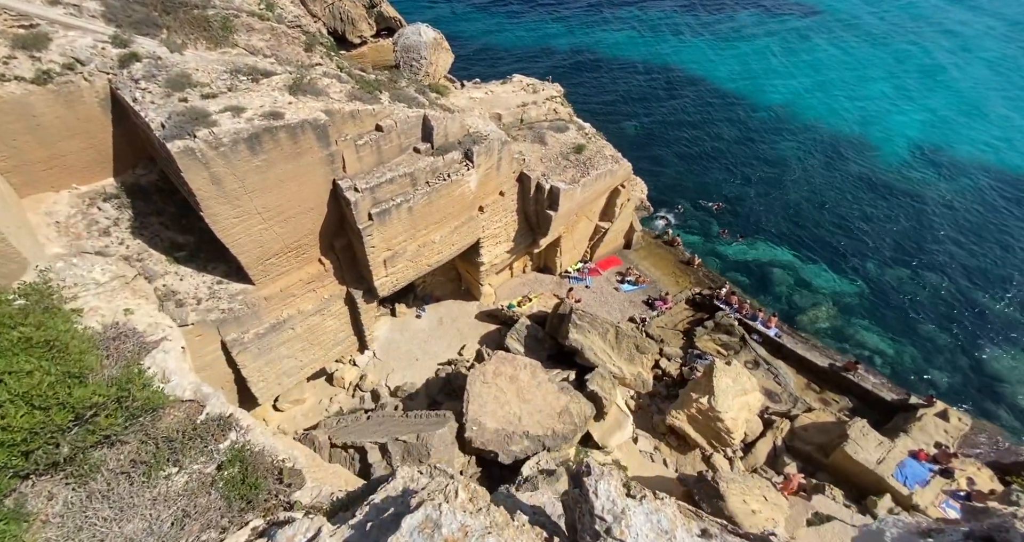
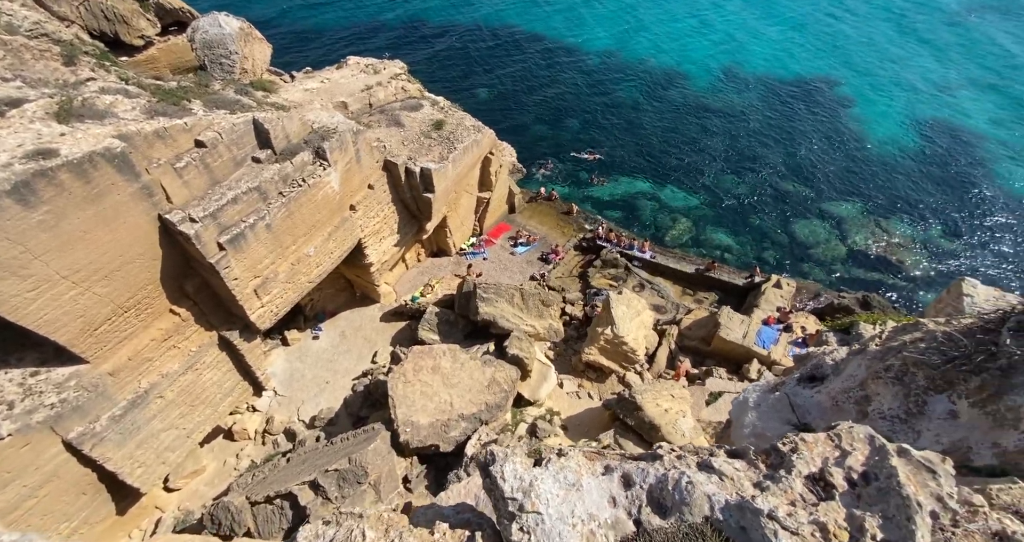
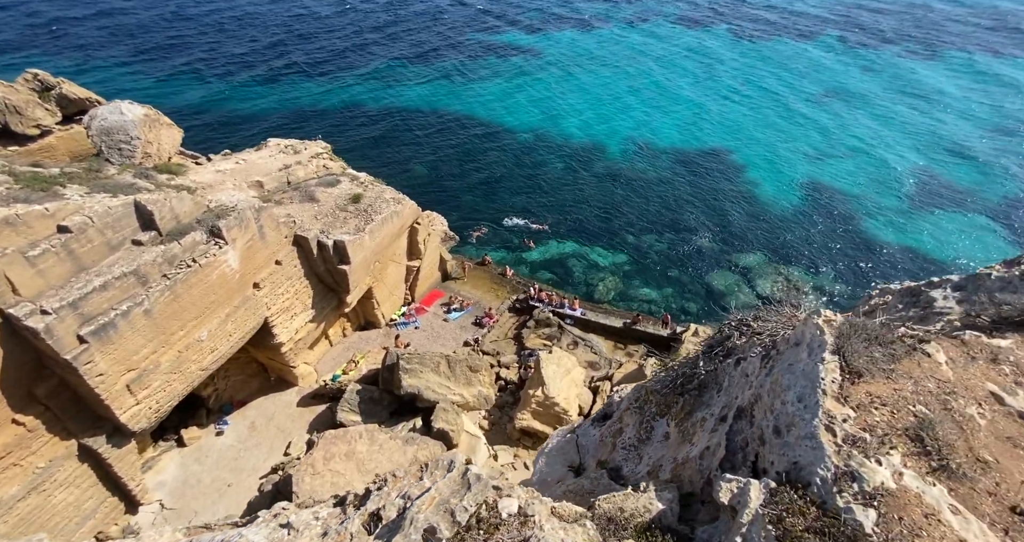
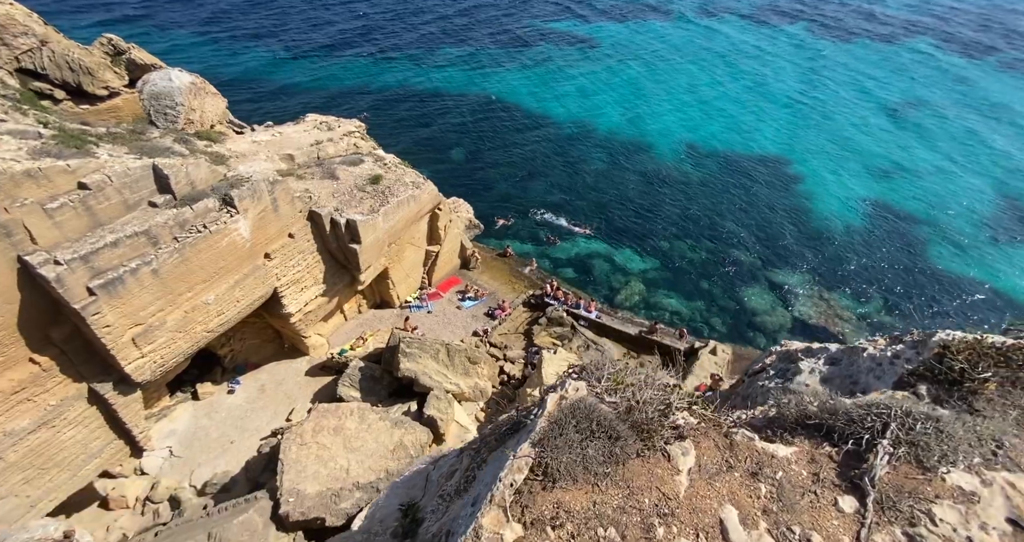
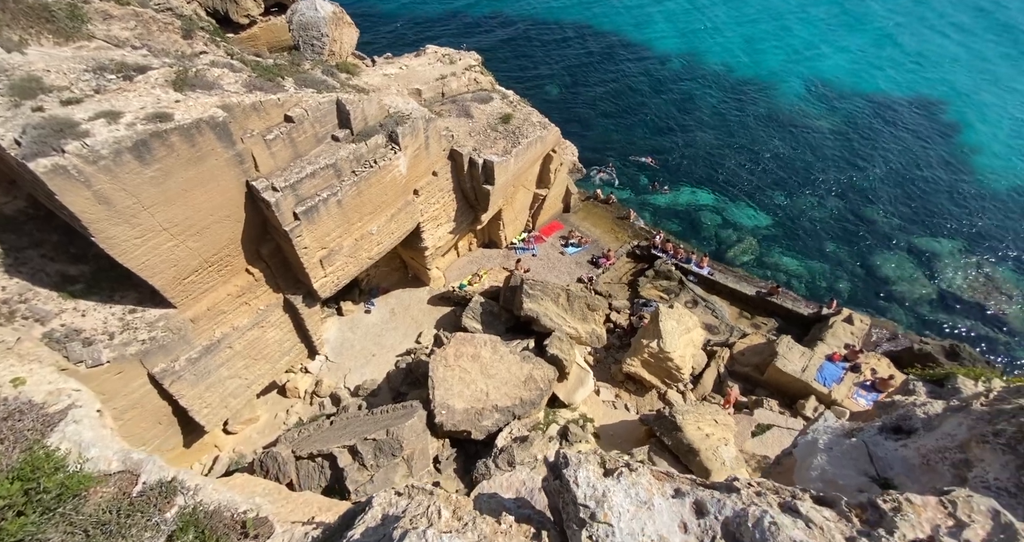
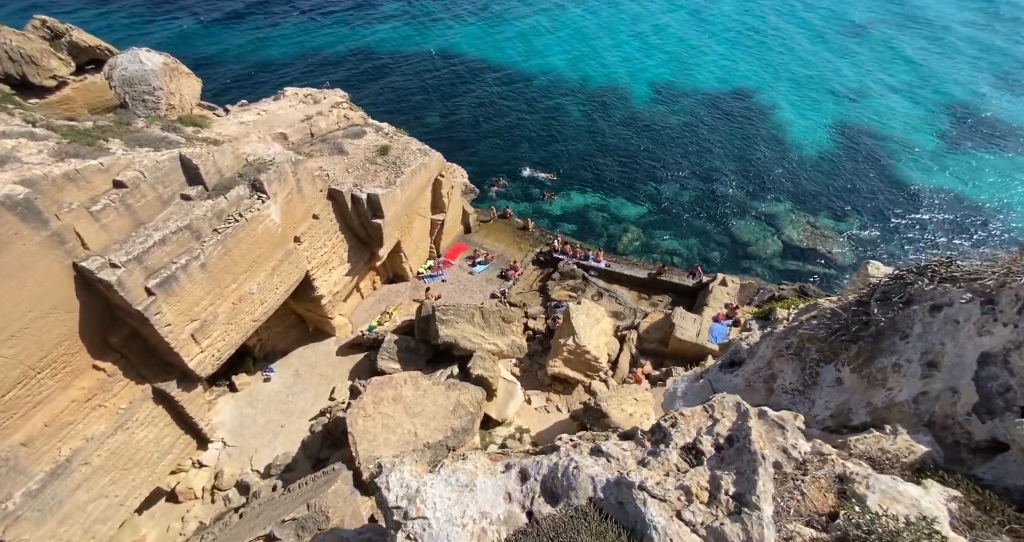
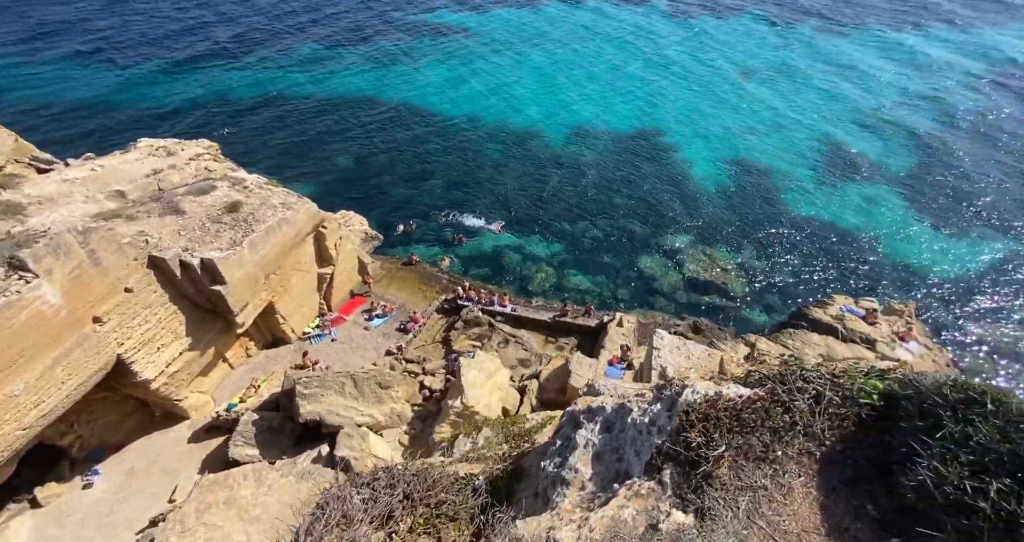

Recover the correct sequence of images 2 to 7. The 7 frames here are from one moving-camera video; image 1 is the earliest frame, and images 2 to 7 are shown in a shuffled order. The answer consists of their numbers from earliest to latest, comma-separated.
5, 2, 6, 3, 4, 7
